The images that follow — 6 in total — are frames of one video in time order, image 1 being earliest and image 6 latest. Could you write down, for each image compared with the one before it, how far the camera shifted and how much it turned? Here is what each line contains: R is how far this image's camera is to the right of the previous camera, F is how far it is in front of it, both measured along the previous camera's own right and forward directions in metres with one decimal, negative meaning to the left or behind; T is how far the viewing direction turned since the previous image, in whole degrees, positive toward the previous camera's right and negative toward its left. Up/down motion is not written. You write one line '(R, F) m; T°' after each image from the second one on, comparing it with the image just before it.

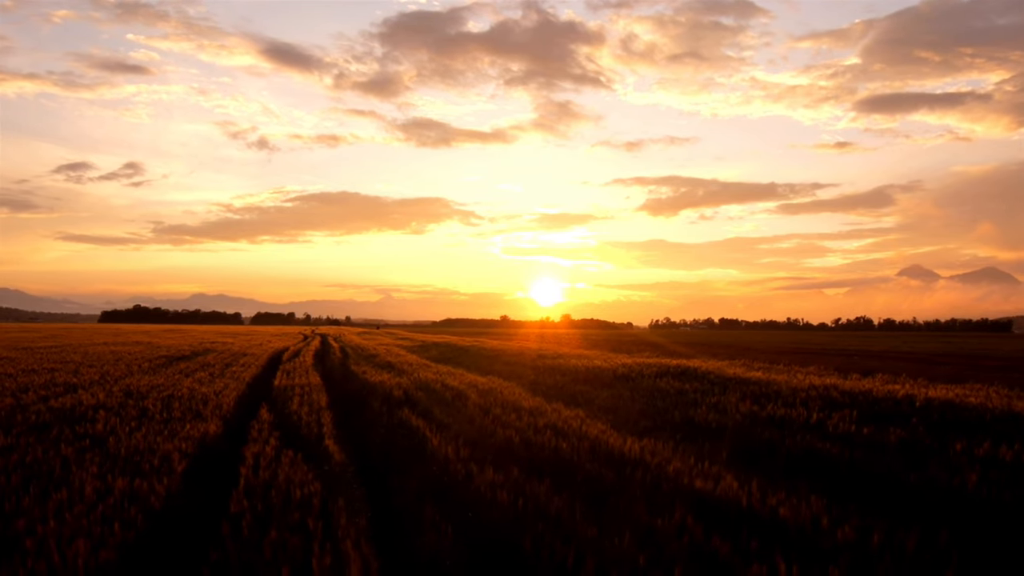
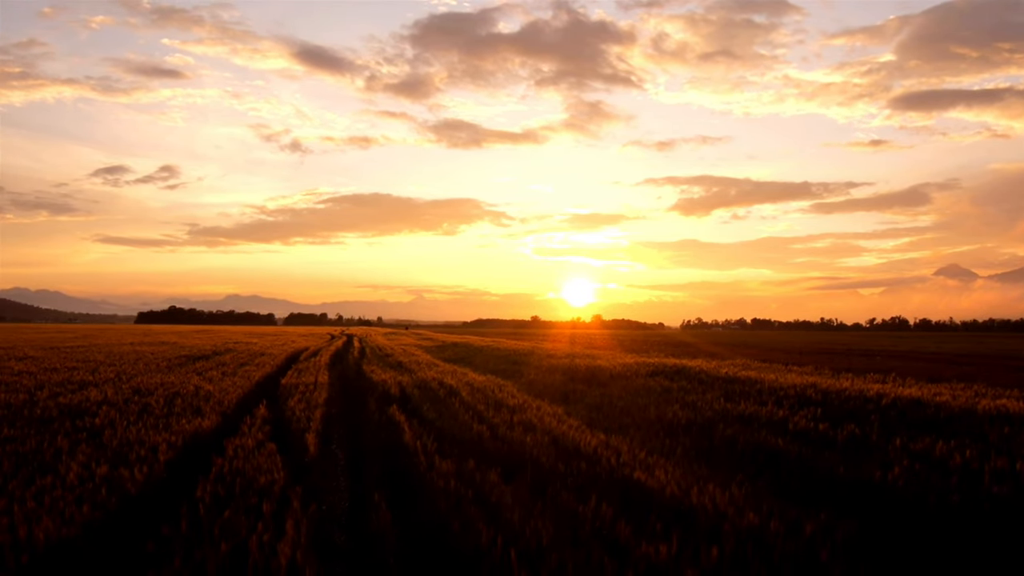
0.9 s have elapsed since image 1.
(+0.9, -0.4) m; -2°
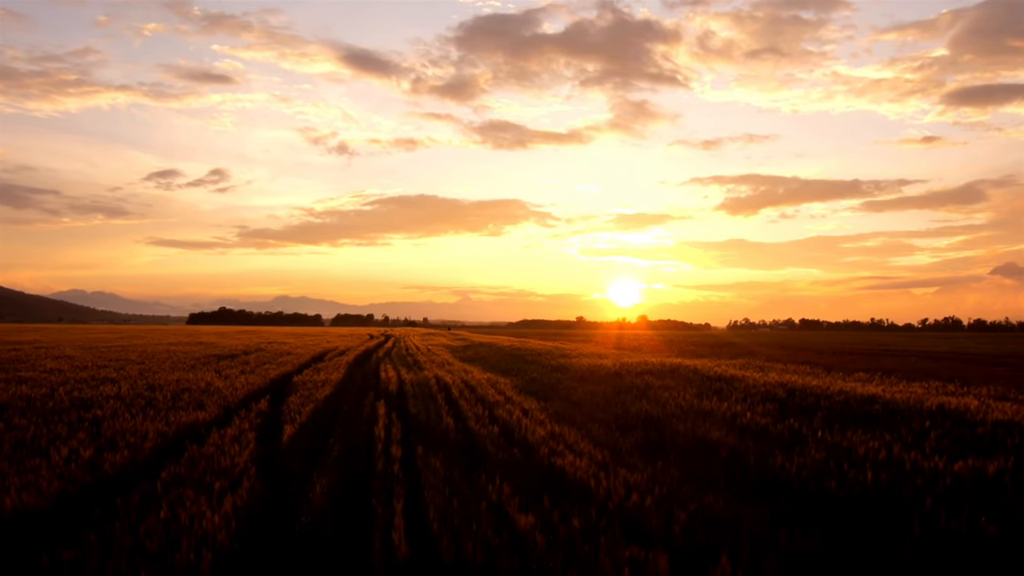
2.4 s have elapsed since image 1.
(+1.3, -0.5) m; -2°
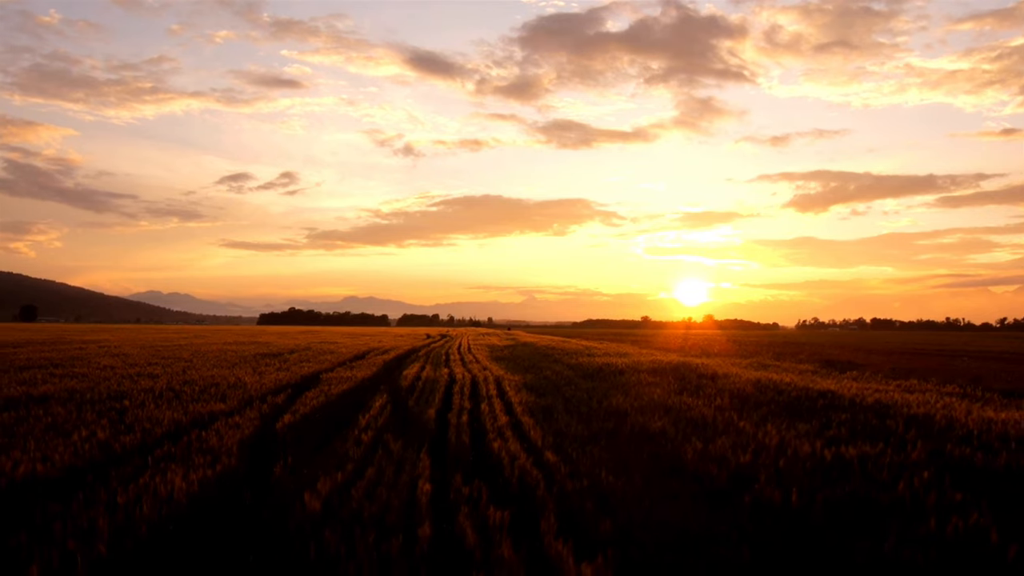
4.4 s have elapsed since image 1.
(+1.5, -0.8) m; -4°
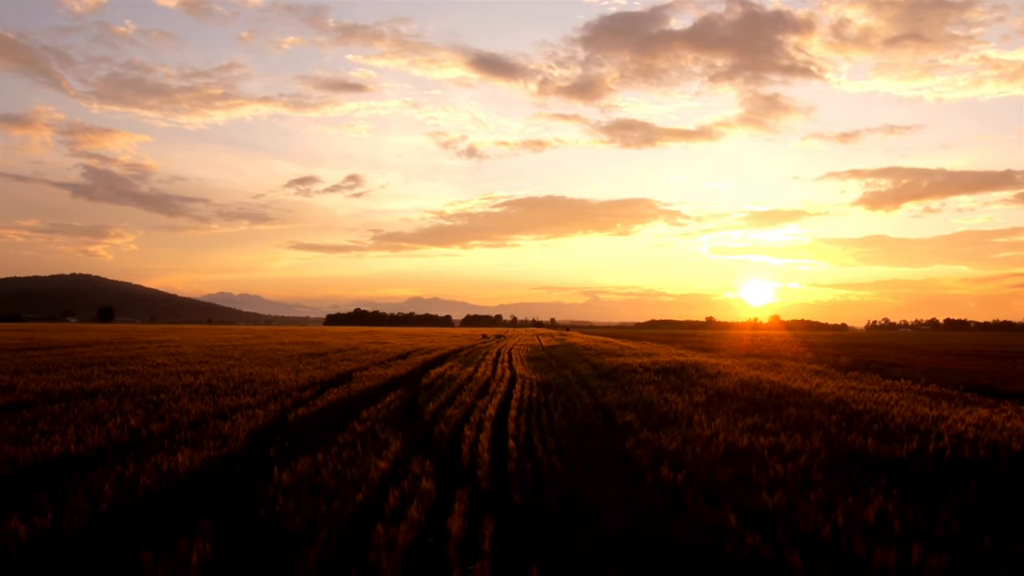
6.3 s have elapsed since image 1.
(+1.2, -0.7) m; -4°
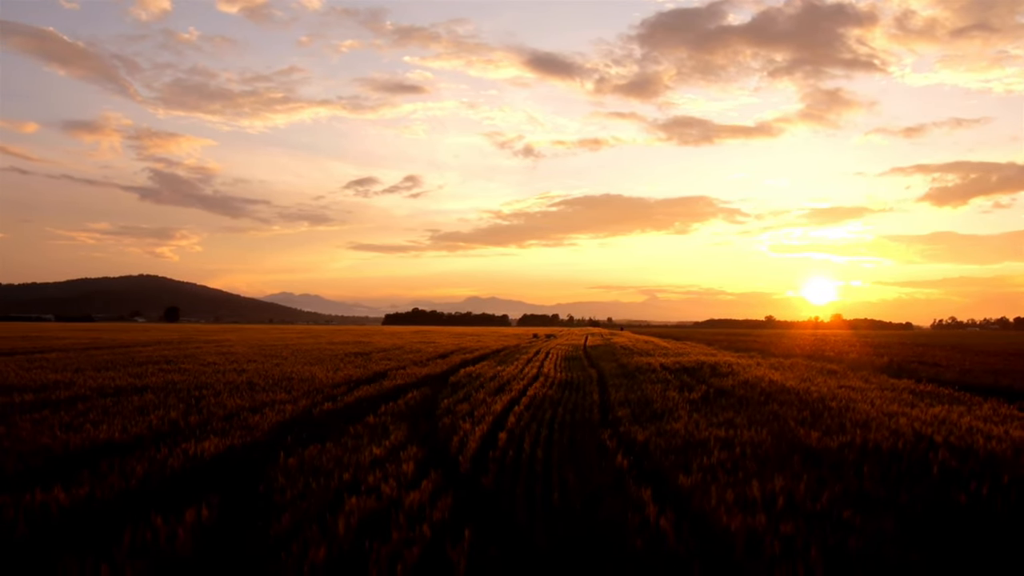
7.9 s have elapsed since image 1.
(+0.8, -0.6) m; -4°
